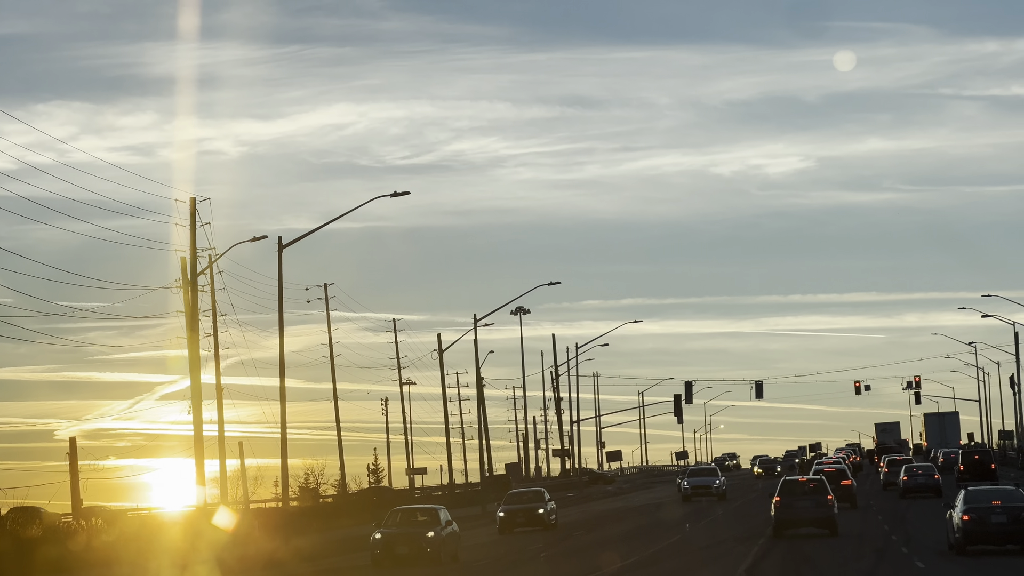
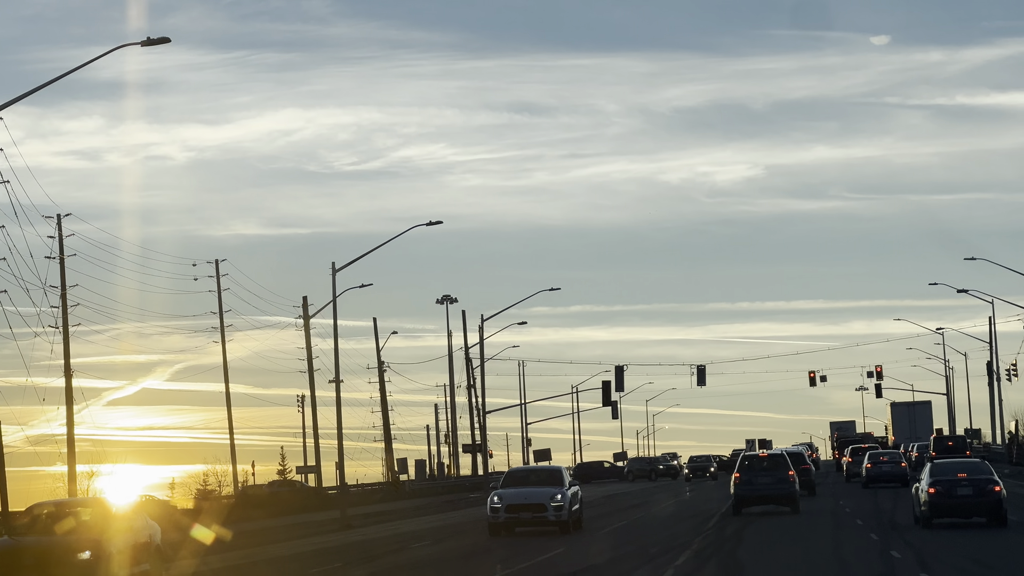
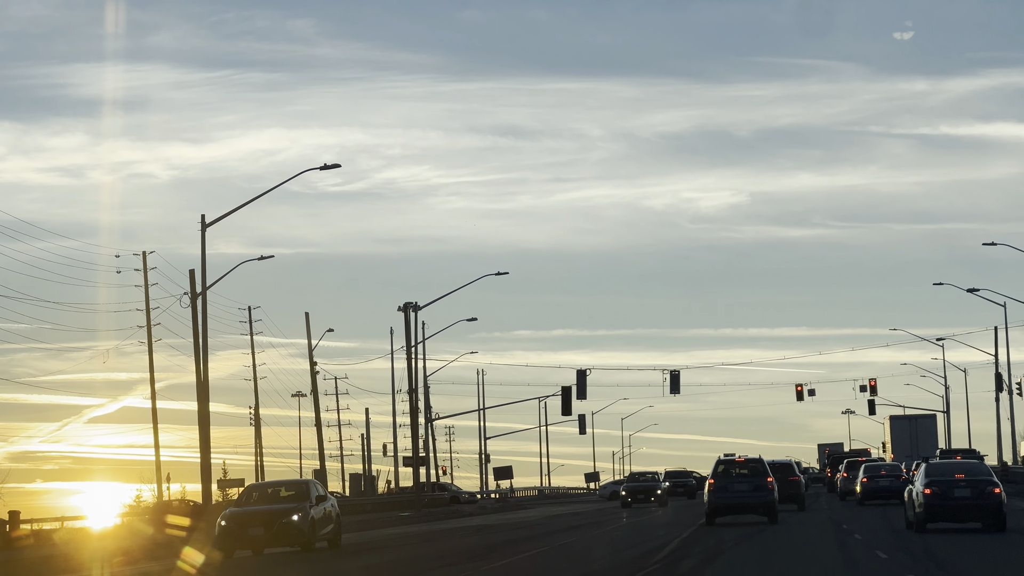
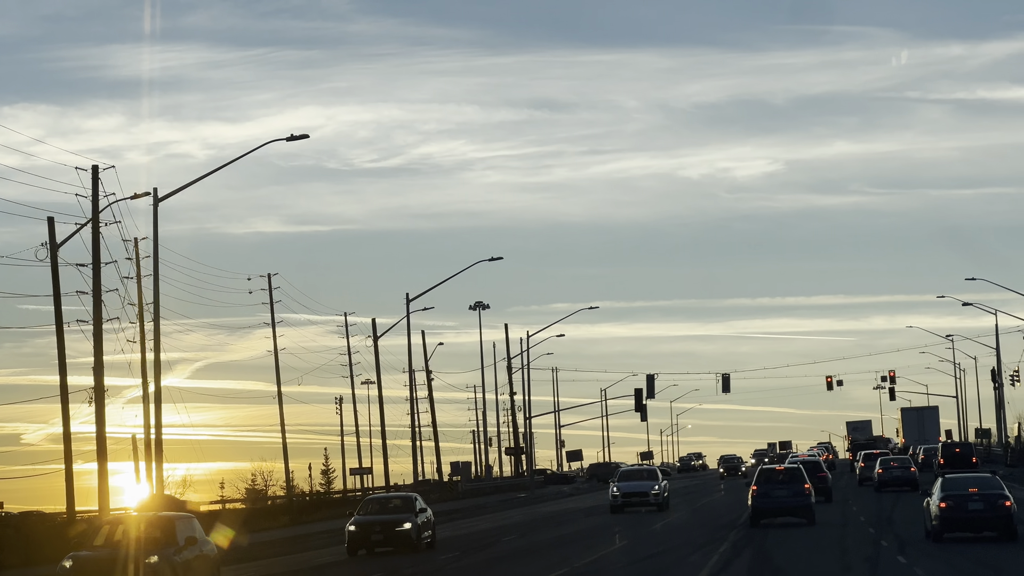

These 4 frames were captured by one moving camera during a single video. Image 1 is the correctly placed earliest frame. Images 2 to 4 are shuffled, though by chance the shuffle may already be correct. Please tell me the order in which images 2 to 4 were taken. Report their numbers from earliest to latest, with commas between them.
4, 2, 3
